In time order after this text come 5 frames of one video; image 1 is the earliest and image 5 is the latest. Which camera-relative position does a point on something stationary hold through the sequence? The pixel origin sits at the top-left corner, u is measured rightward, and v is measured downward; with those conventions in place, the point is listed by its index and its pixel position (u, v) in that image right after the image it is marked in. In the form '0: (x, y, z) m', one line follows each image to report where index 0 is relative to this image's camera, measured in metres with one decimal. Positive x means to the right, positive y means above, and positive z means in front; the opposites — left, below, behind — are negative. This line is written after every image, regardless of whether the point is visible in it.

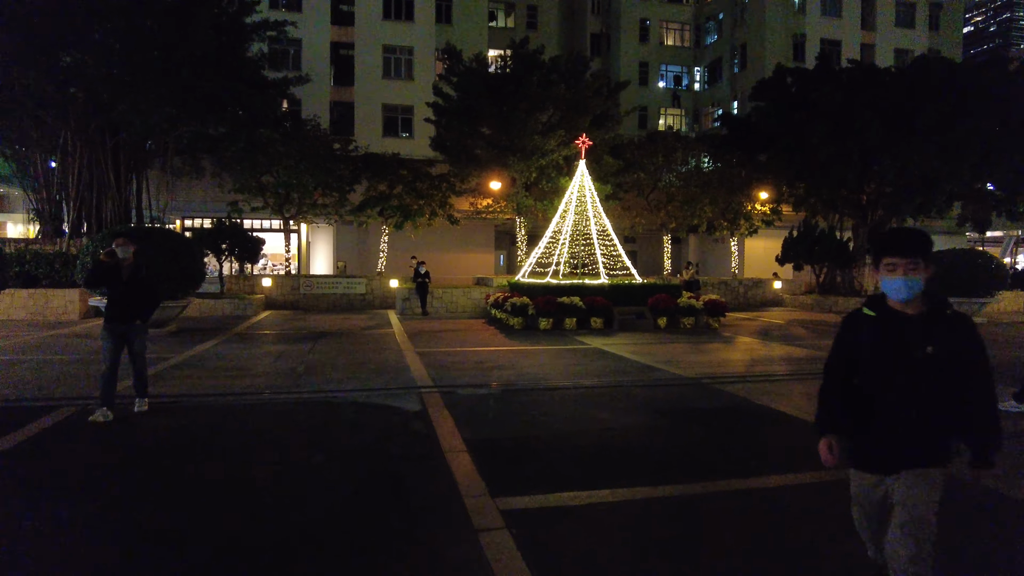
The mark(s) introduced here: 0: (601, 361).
0: (+1.4, -1.2, +10.5) m
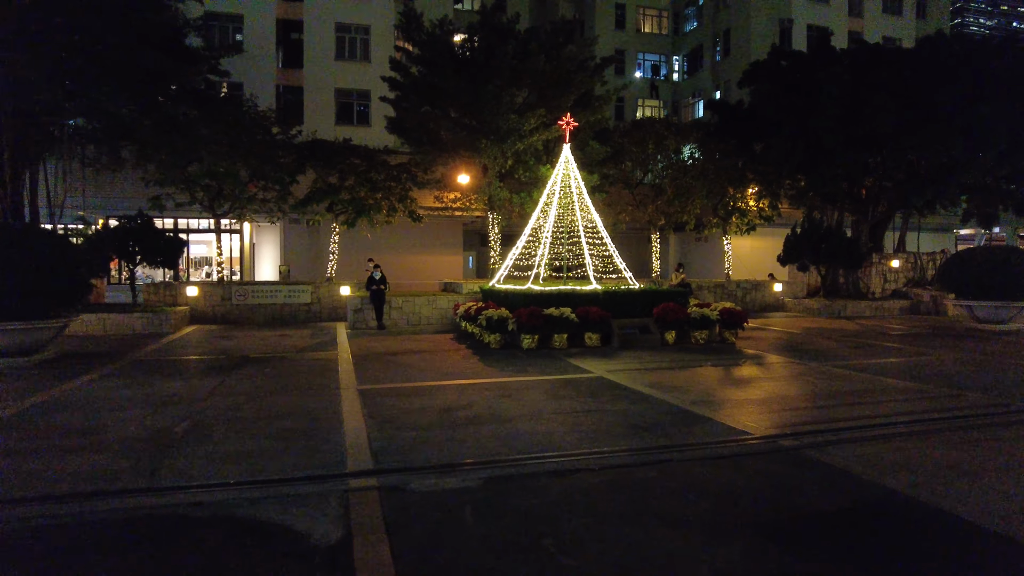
0: (+1.2, -1.4, +7.5) m
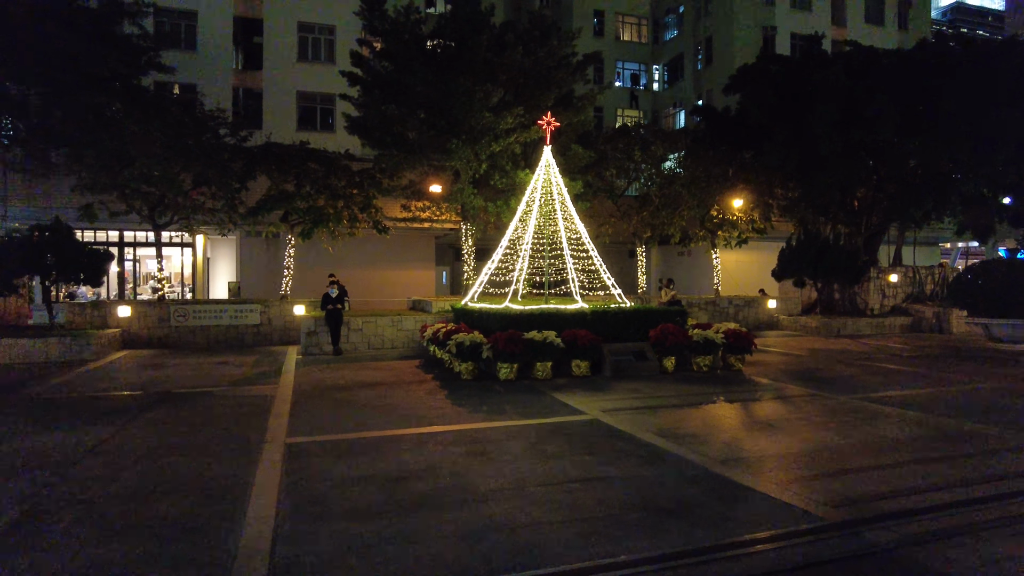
0: (+1.0, -1.6, +5.7) m
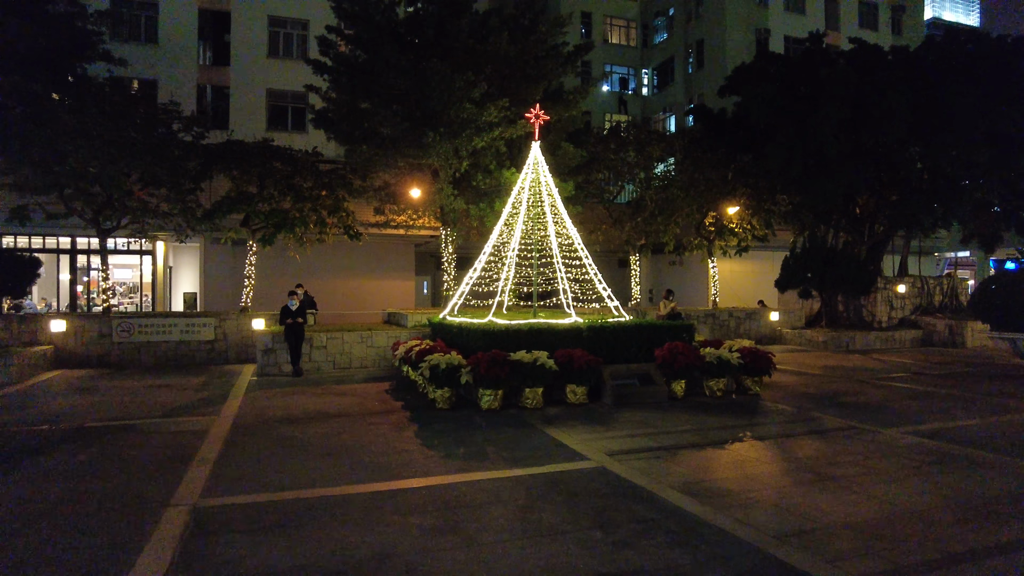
0: (+0.9, -1.7, +4.0) m
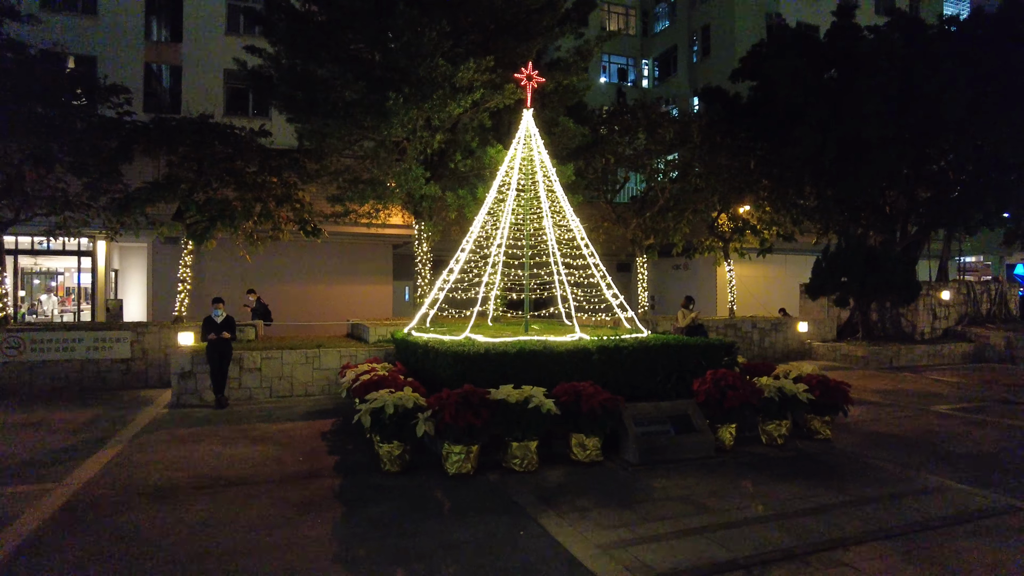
0: (+0.7, -1.7, +1.2) m
